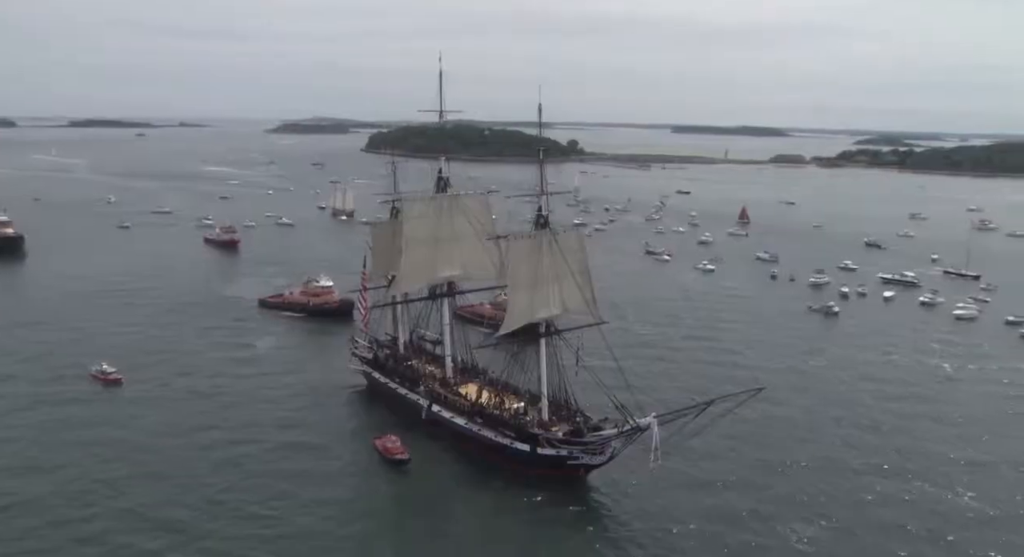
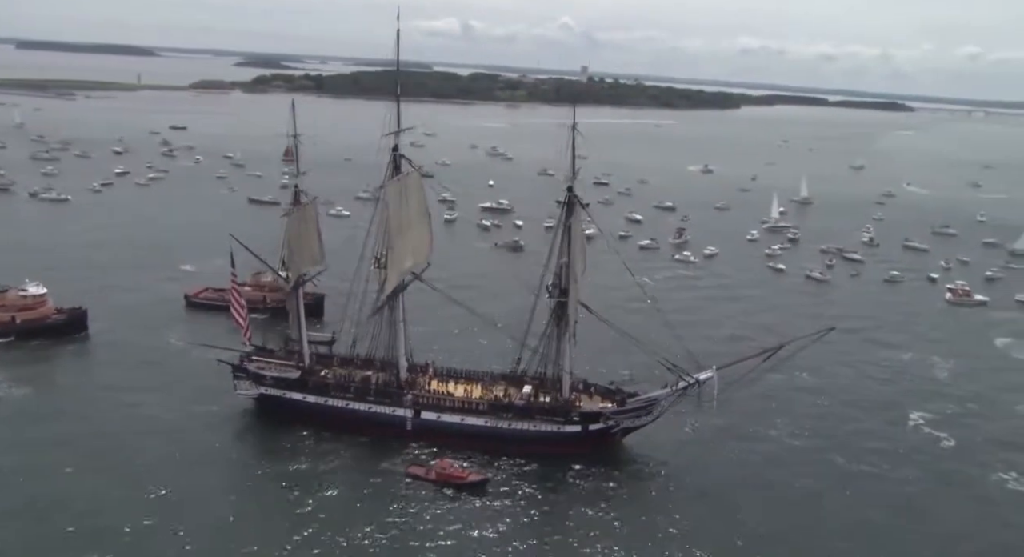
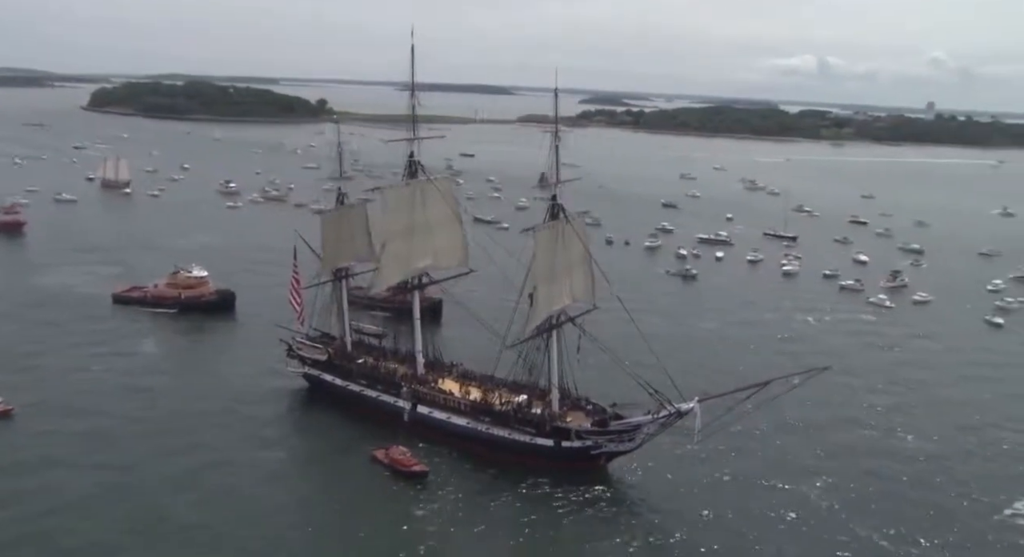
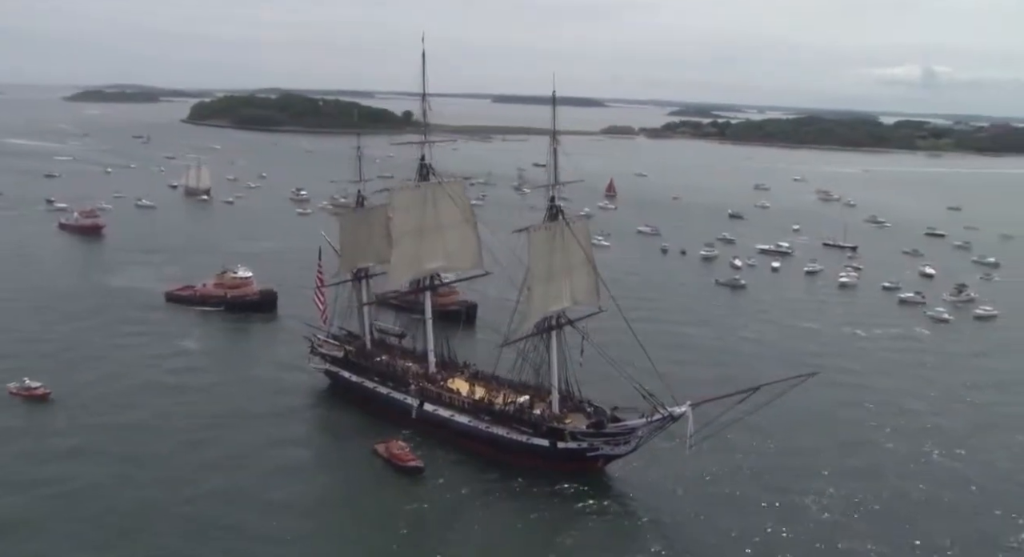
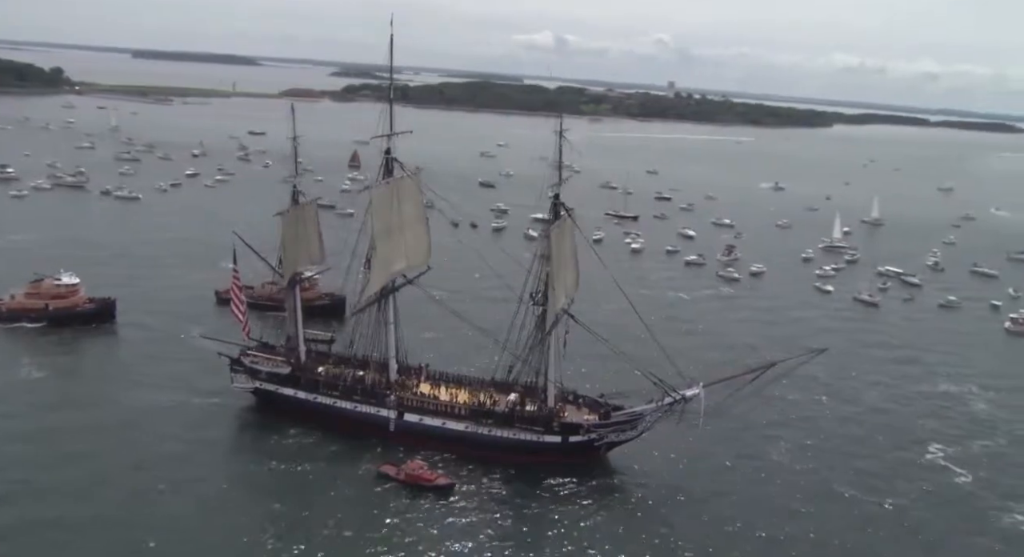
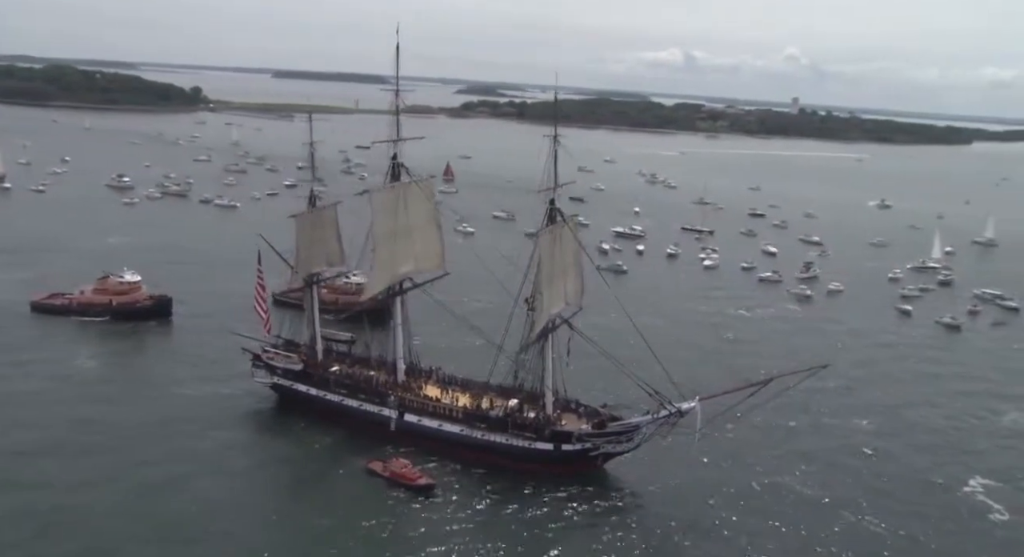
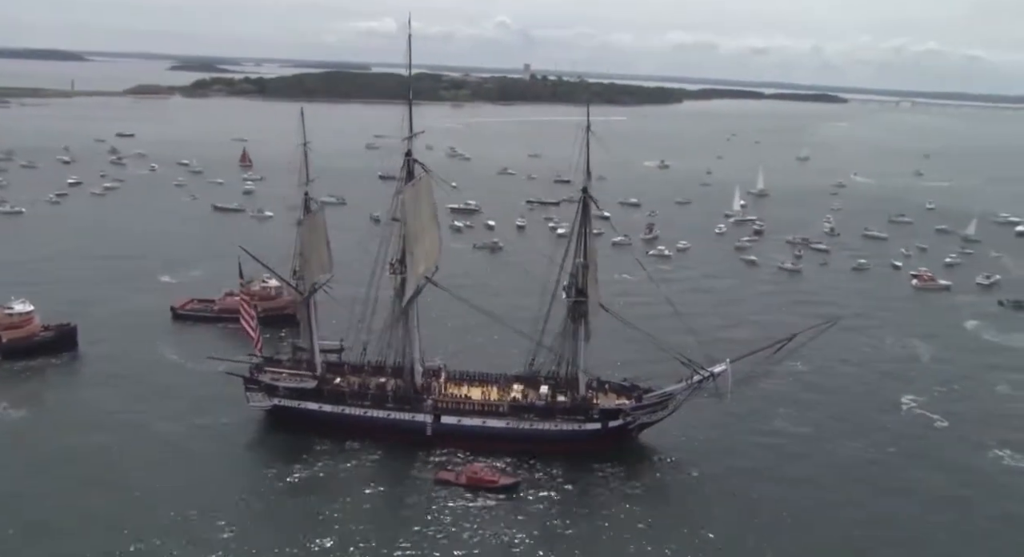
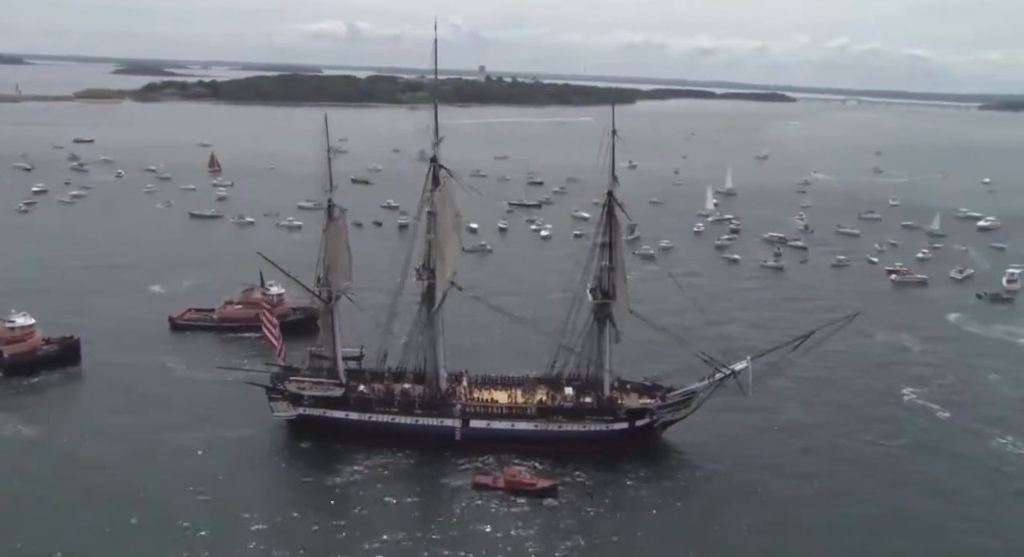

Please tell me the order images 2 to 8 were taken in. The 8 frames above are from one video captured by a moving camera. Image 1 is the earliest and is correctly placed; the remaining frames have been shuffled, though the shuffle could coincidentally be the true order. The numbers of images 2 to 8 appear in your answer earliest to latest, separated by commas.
4, 3, 6, 5, 2, 7, 8
